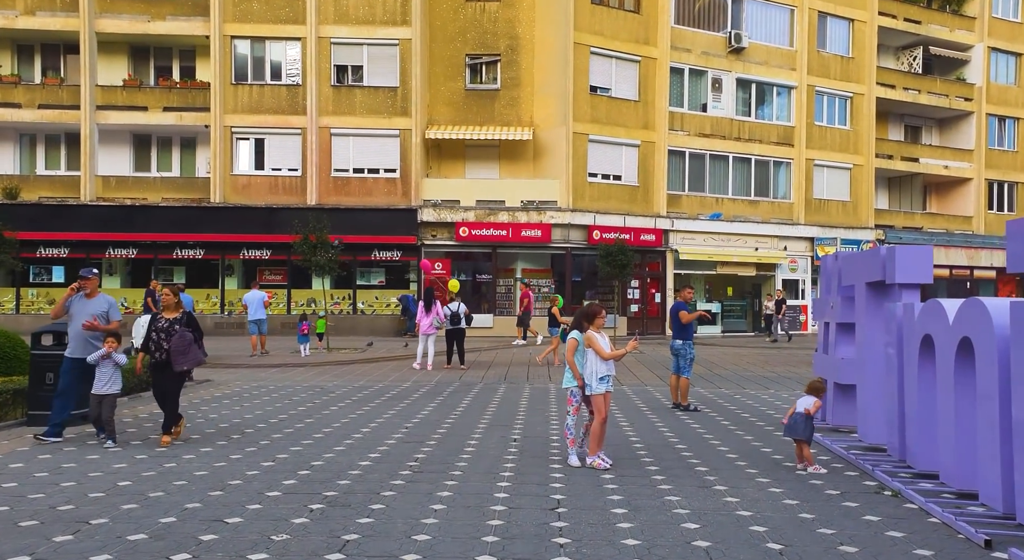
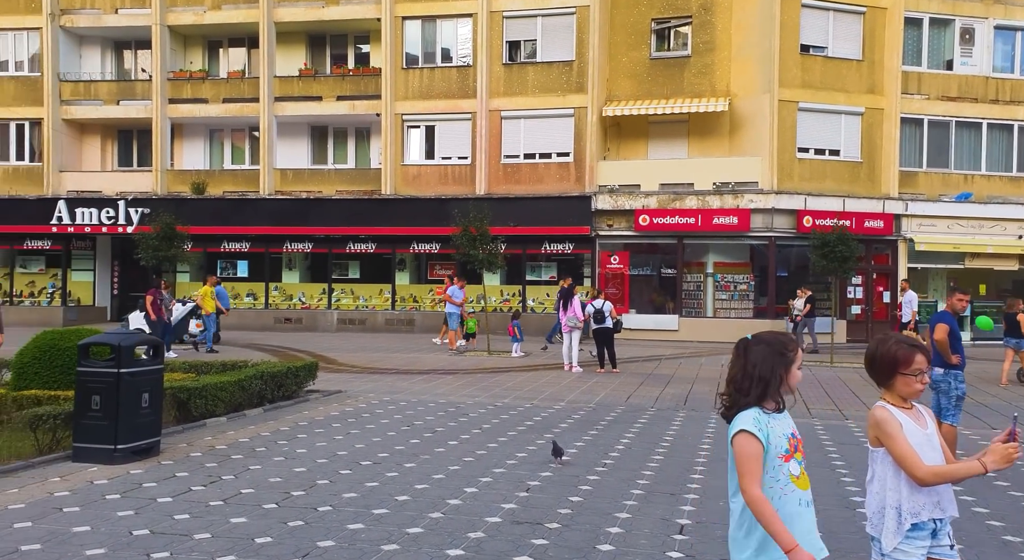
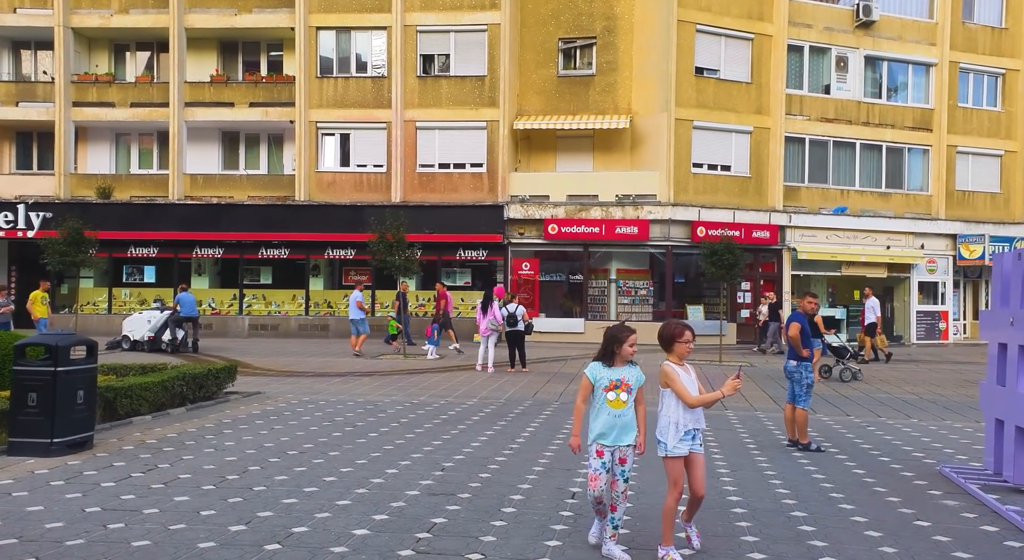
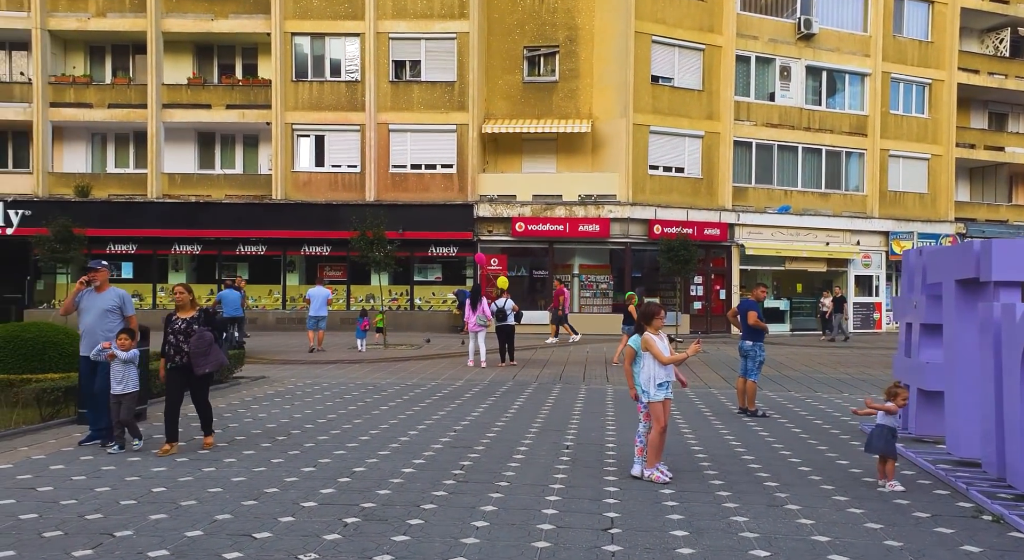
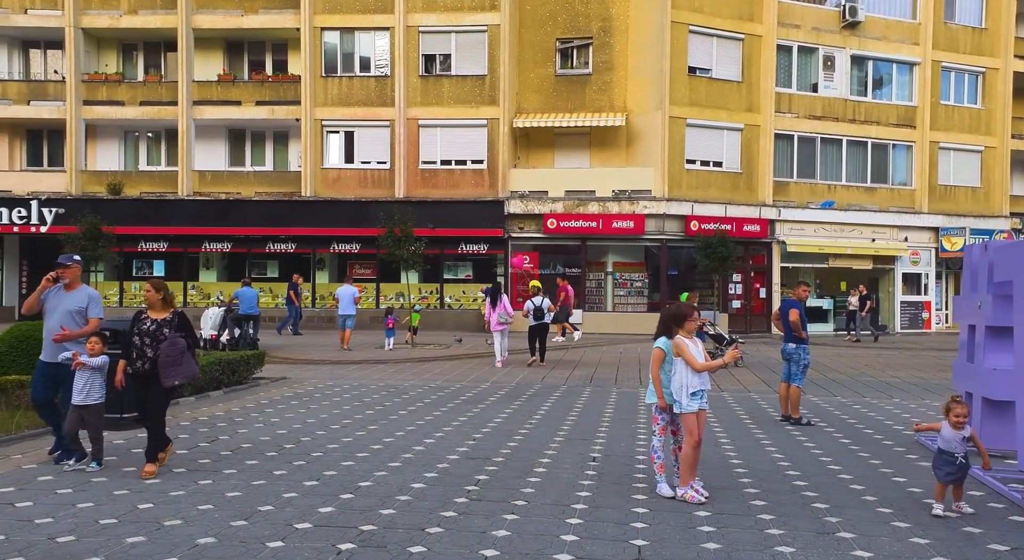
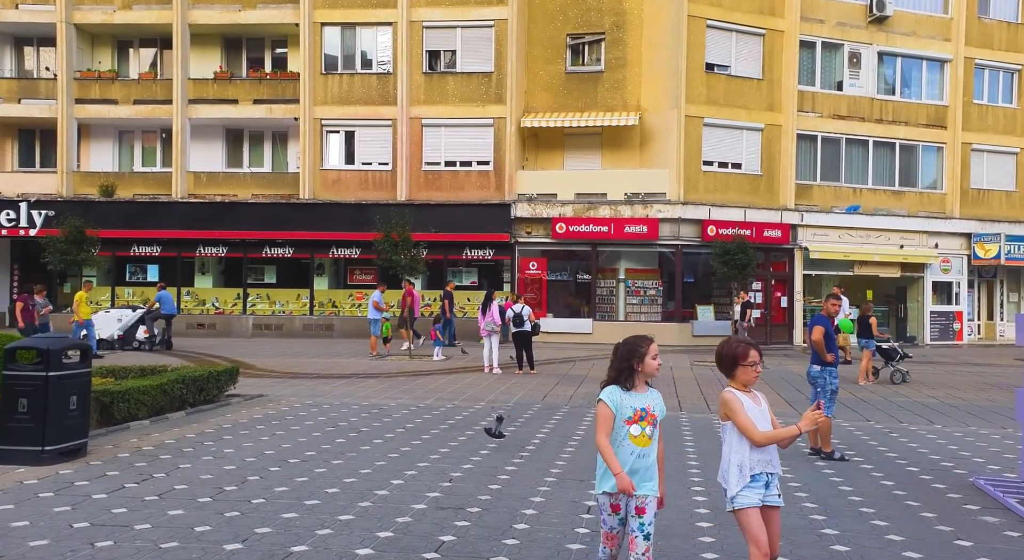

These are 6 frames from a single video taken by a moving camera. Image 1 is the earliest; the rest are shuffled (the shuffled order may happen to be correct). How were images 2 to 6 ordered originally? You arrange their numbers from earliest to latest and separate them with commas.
4, 5, 3, 6, 2
